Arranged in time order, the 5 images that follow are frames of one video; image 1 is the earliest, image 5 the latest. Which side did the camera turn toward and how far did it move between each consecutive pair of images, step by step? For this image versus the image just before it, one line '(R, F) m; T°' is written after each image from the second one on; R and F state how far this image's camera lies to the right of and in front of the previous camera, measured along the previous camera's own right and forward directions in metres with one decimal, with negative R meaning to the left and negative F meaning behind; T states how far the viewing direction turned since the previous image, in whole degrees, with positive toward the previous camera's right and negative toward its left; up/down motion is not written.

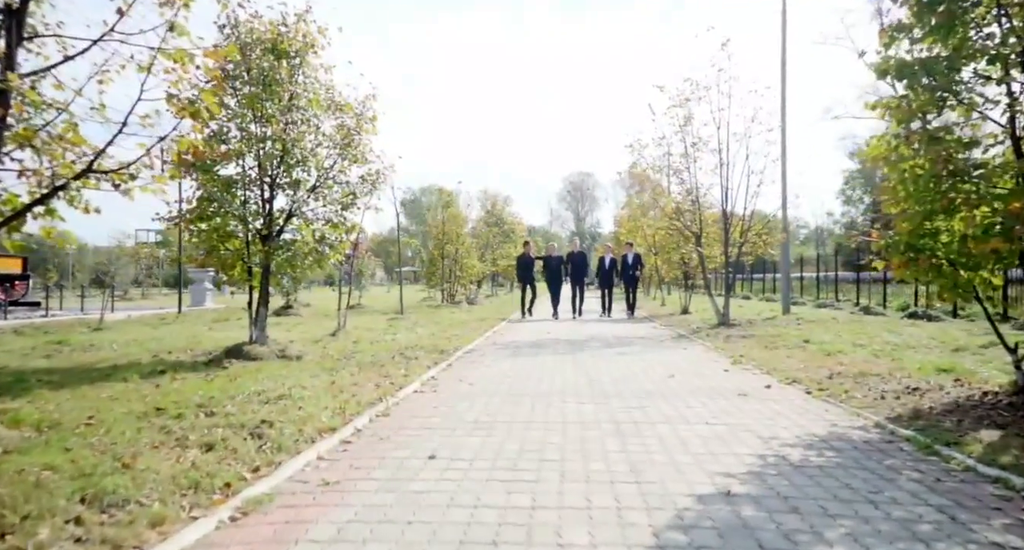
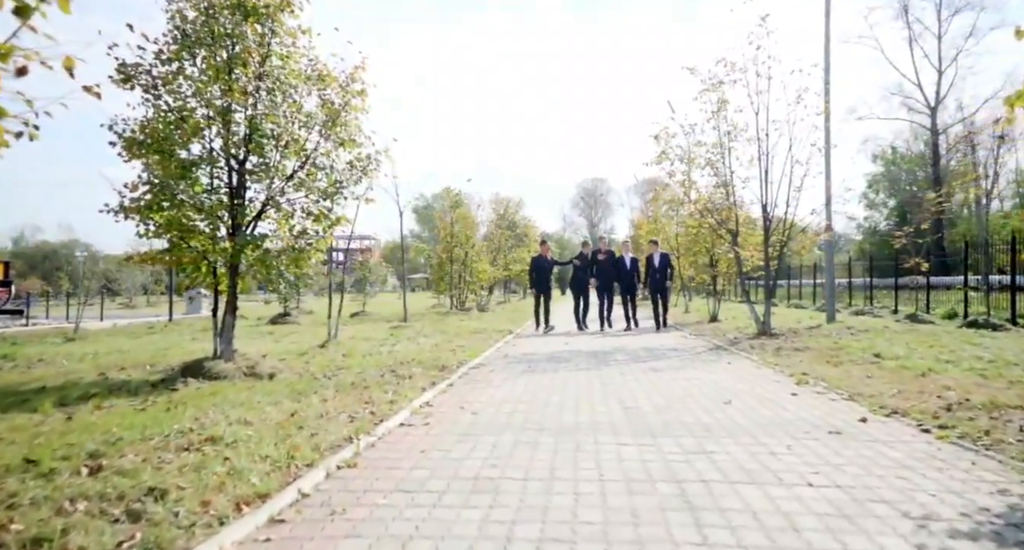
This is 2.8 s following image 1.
(0.0, +1.7) m; -1°
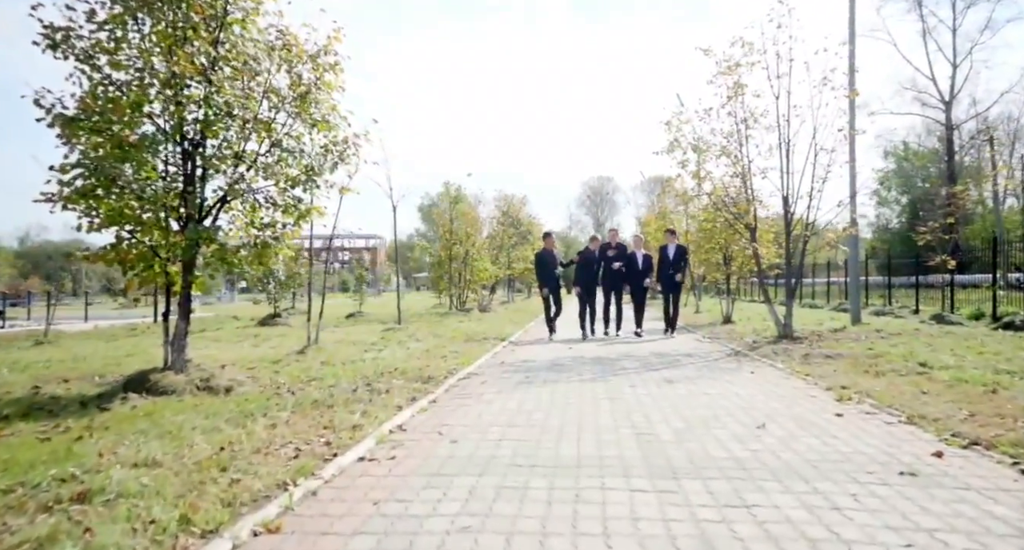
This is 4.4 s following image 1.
(+0.2, +1.1) m; -1°
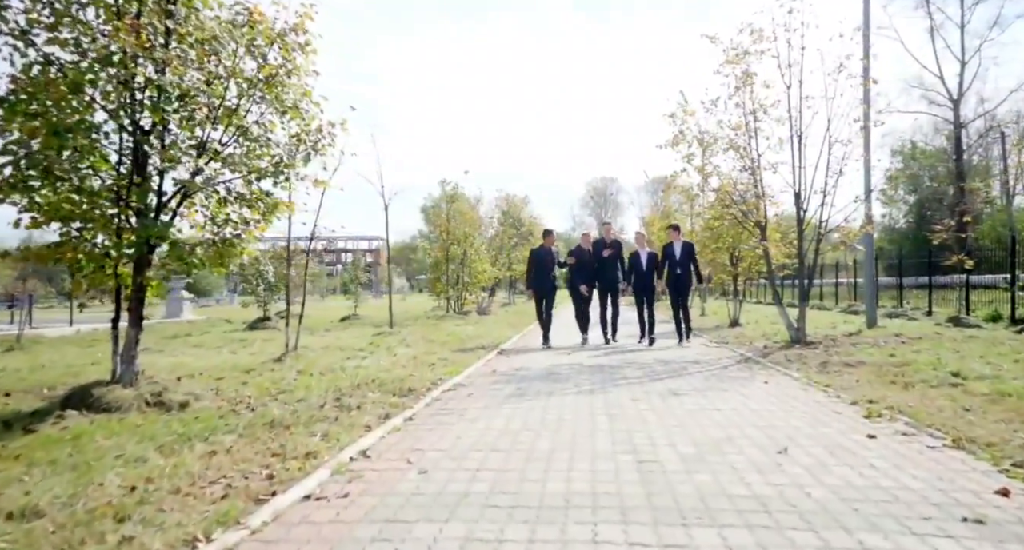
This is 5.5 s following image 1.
(+0.2, +0.8) m; 0°
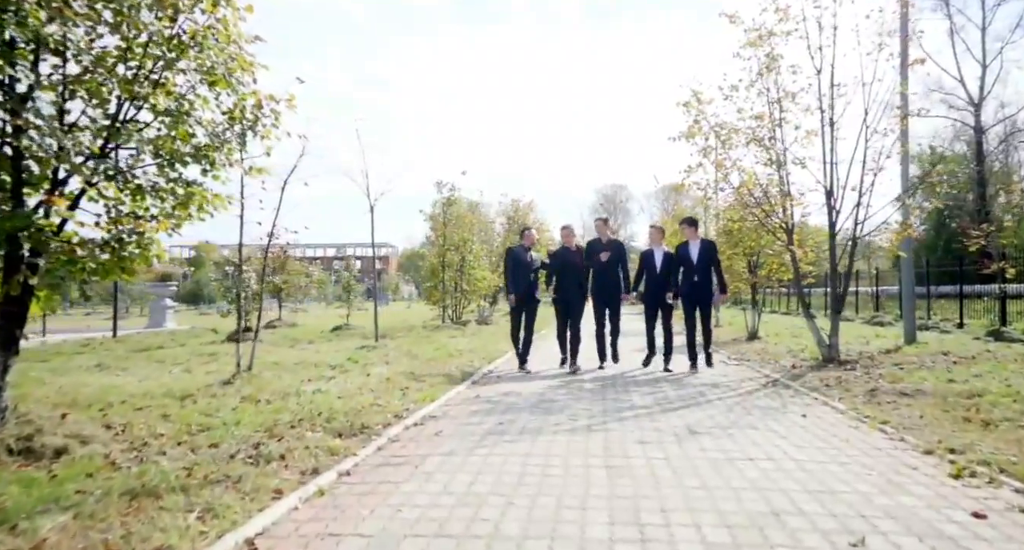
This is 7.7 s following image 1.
(+0.3, +1.5) m; -1°
